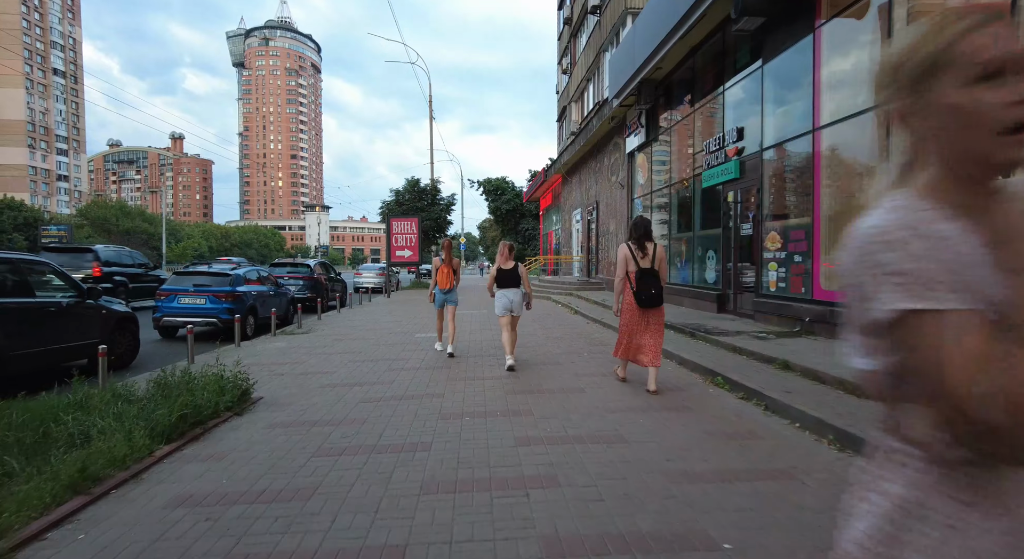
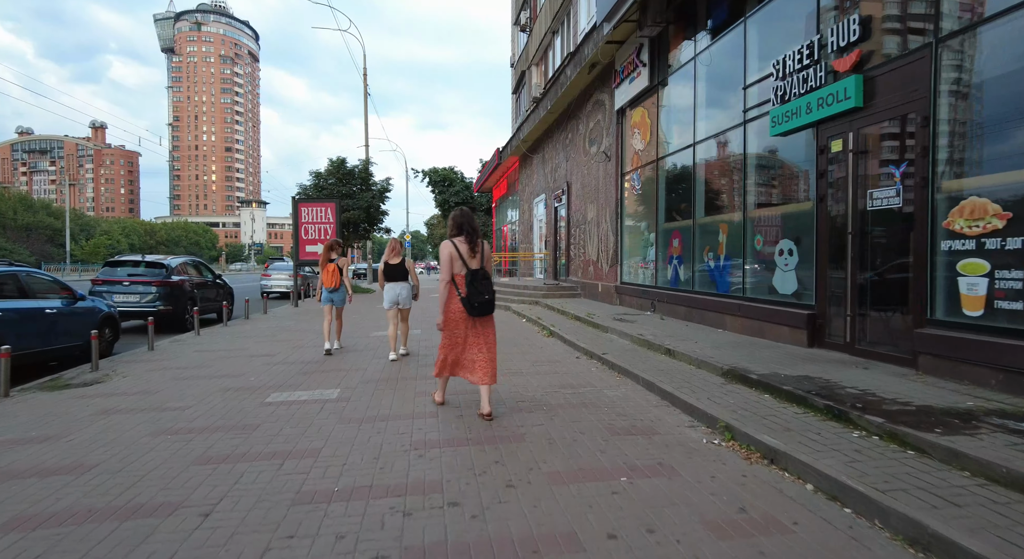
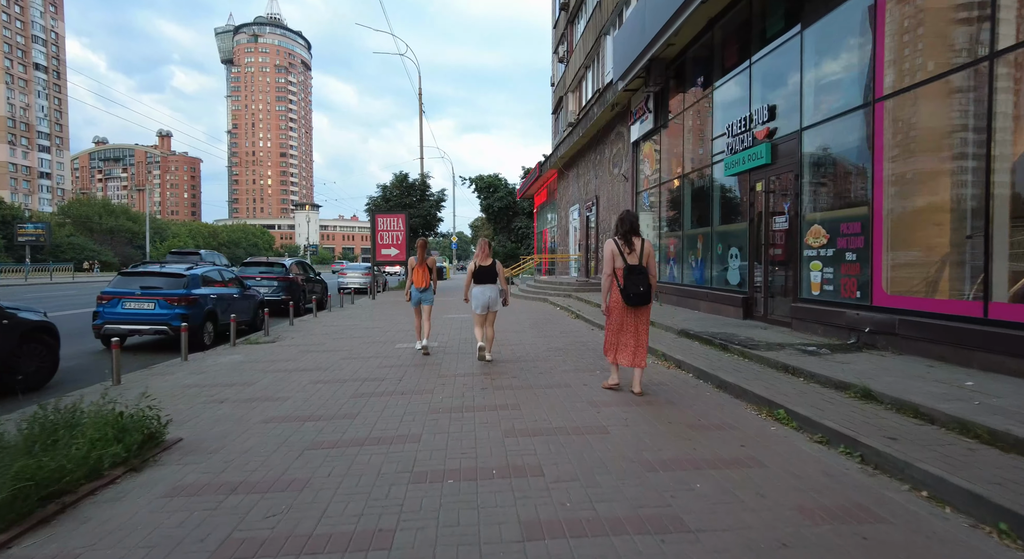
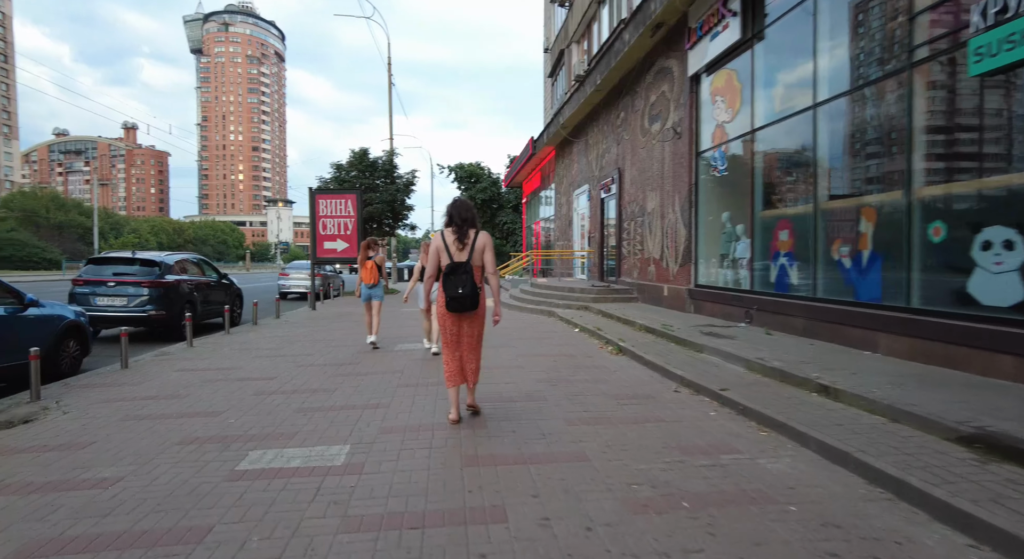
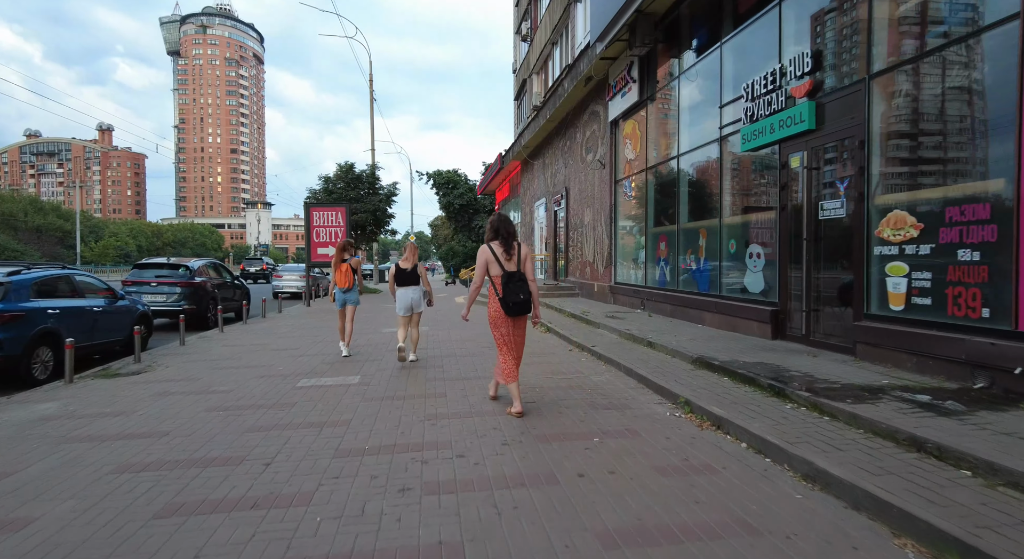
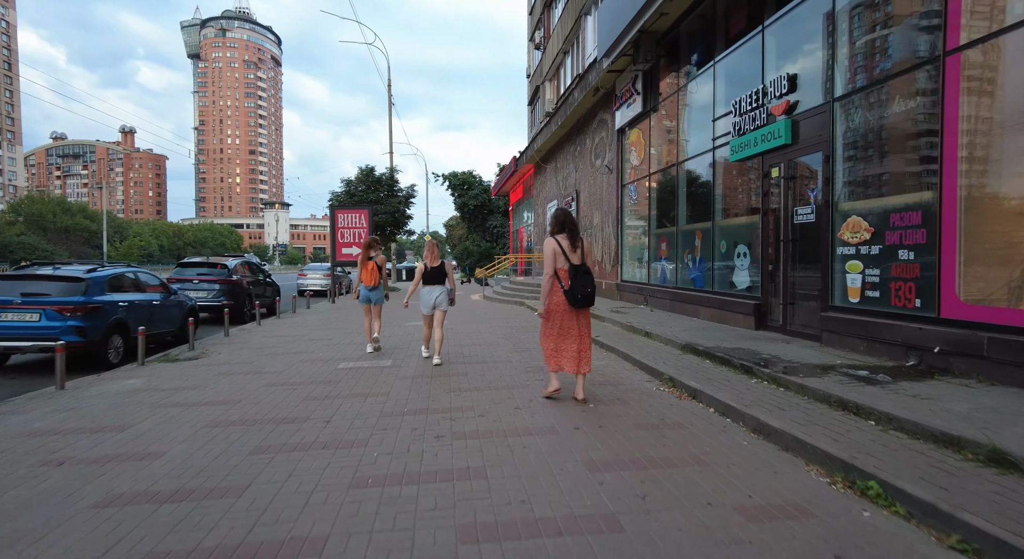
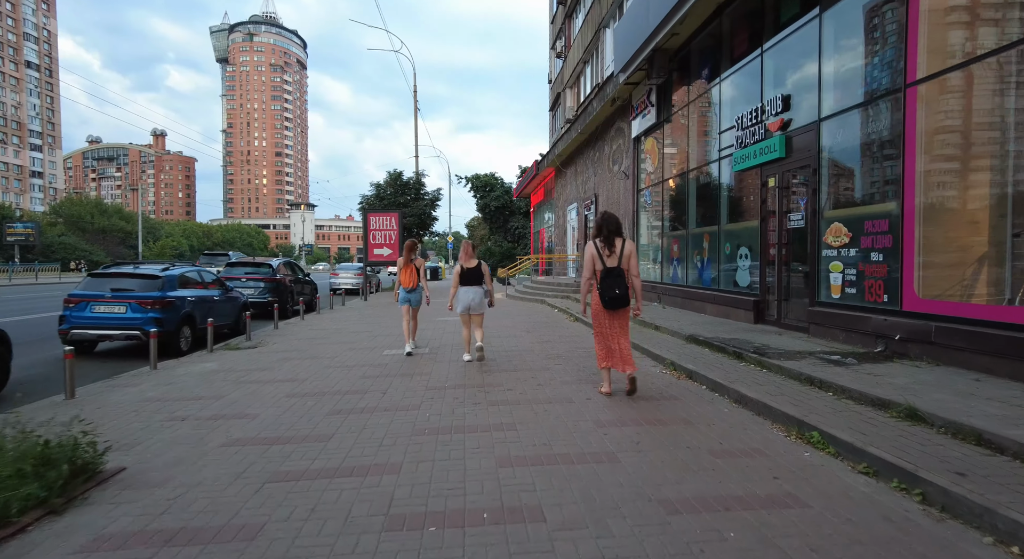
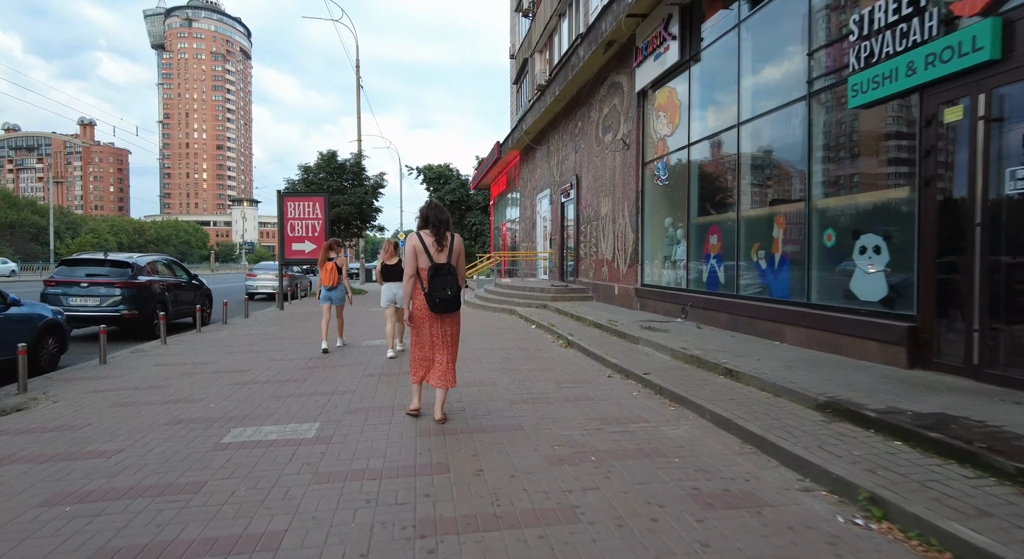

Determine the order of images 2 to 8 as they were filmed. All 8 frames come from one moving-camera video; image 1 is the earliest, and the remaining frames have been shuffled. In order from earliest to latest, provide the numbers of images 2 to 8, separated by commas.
3, 7, 6, 5, 2, 8, 4
